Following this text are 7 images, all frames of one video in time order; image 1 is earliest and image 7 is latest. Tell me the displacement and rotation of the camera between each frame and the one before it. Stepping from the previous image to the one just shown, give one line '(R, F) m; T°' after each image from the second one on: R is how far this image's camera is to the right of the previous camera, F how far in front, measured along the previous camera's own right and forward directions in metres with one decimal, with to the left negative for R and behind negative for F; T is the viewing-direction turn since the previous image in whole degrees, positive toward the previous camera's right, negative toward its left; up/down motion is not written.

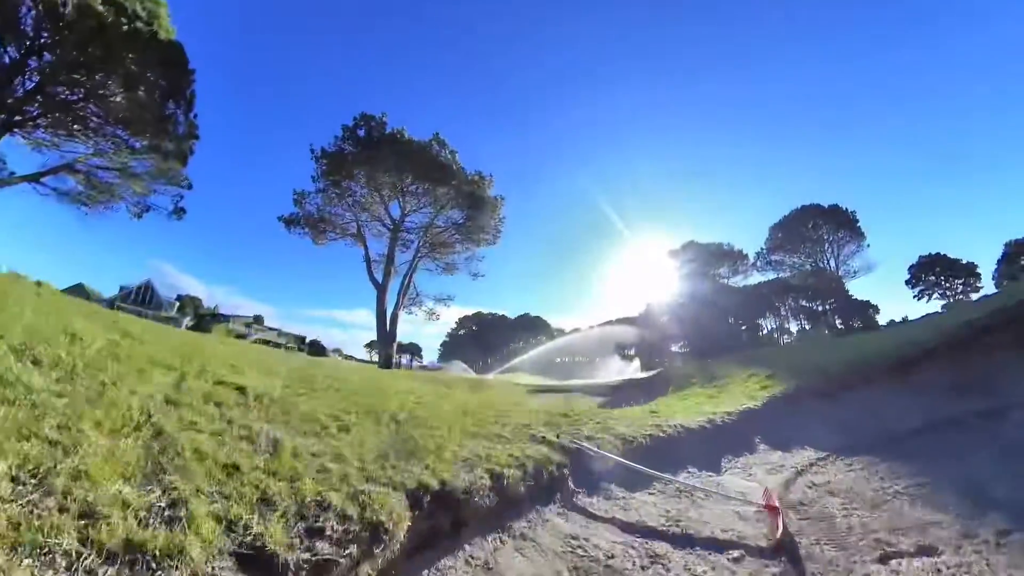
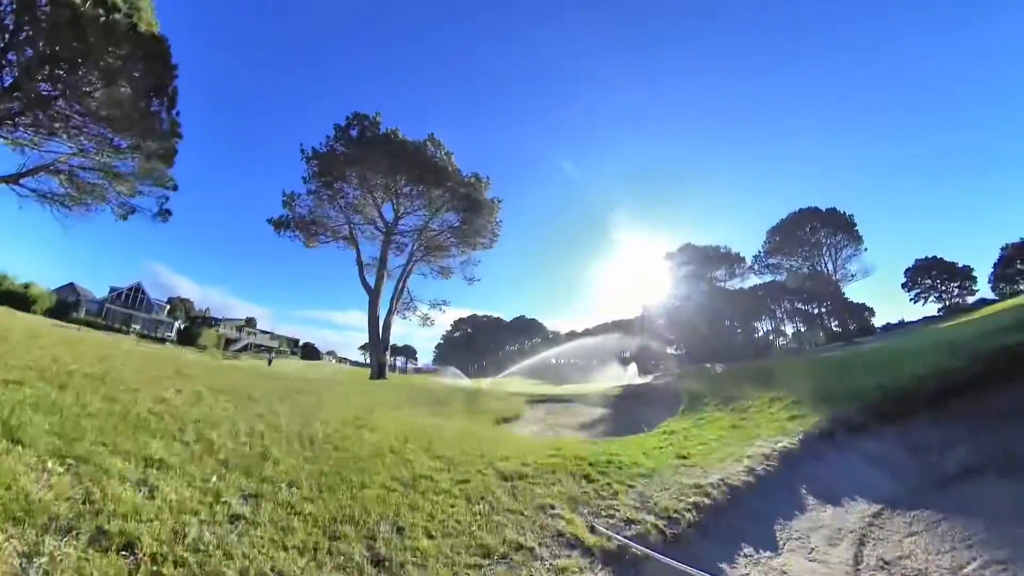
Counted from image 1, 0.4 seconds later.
(-0.1, +0.8) m; +1°
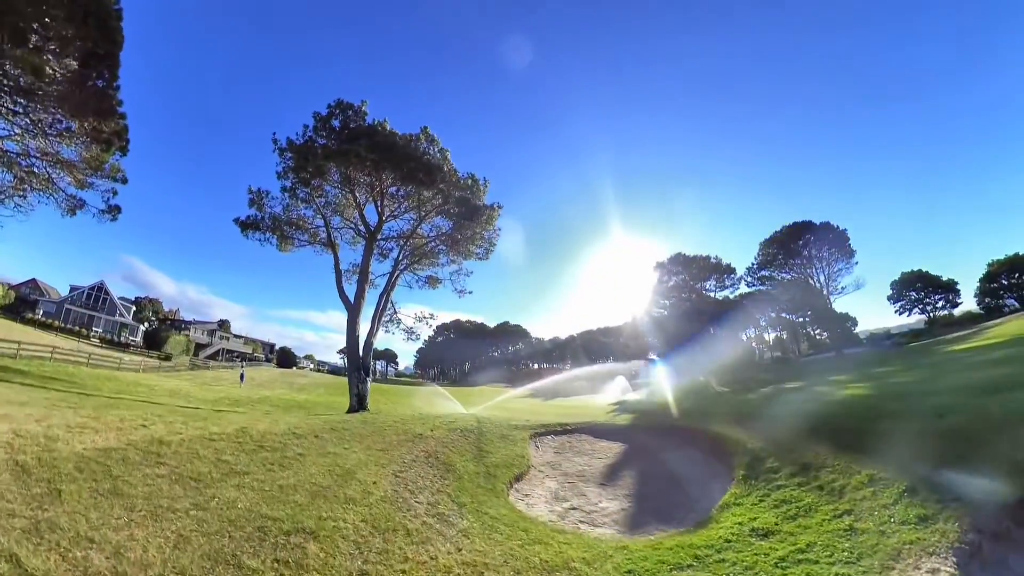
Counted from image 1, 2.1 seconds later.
(-0.9, +2.3) m; +2°
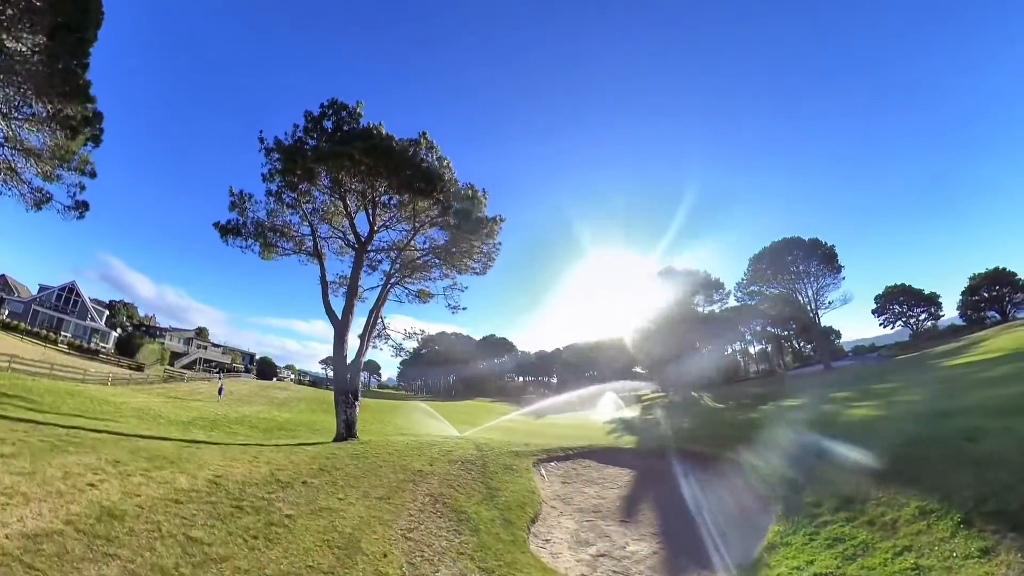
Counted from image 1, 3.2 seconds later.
(-0.7, +1.1) m; +2°
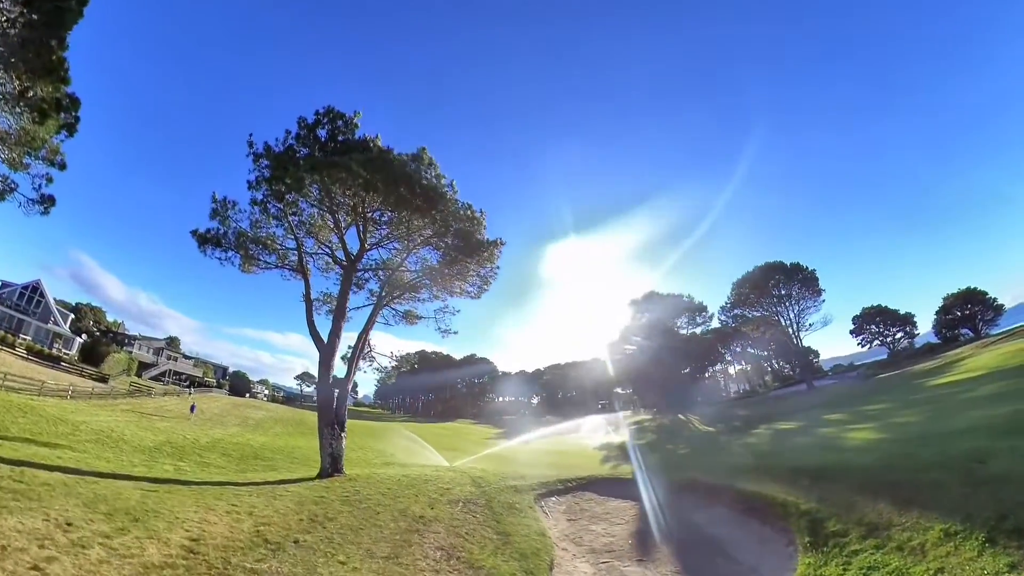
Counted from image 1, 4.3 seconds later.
(-0.7, +0.8) m; +2°
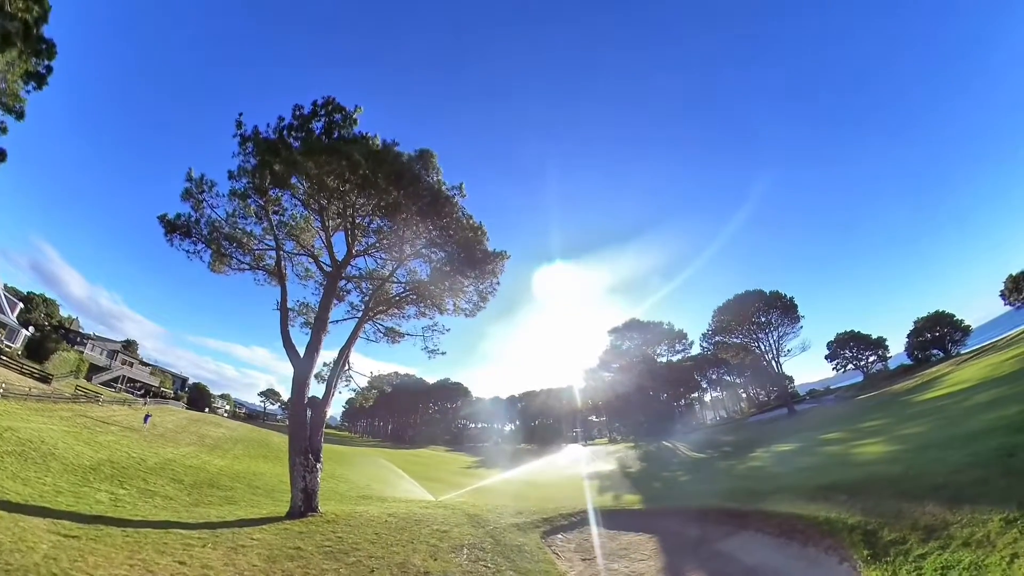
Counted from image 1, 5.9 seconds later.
(-1.0, +1.6) m; +3°
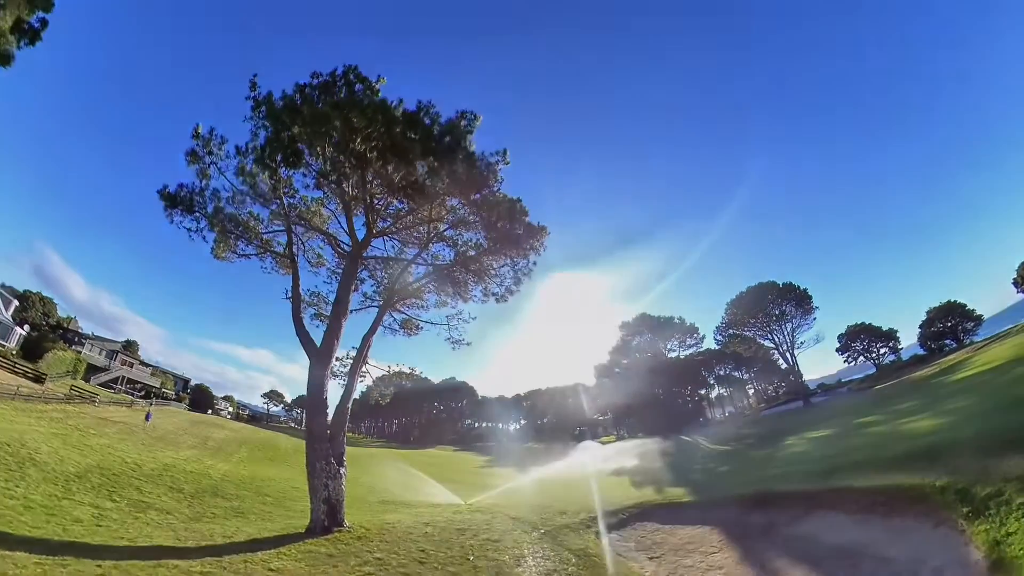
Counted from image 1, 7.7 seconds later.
(-1.2, +1.8) m; 0°
